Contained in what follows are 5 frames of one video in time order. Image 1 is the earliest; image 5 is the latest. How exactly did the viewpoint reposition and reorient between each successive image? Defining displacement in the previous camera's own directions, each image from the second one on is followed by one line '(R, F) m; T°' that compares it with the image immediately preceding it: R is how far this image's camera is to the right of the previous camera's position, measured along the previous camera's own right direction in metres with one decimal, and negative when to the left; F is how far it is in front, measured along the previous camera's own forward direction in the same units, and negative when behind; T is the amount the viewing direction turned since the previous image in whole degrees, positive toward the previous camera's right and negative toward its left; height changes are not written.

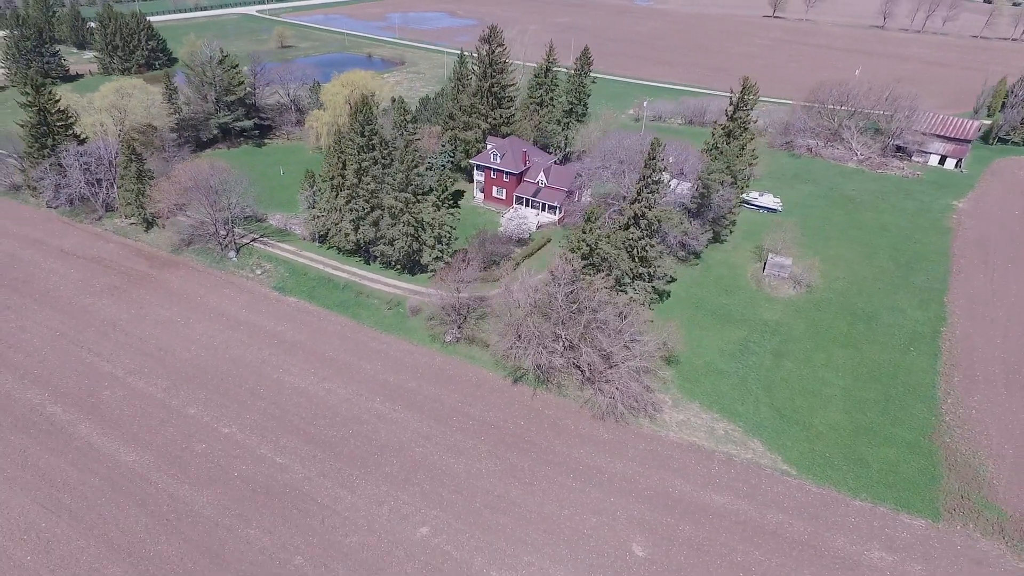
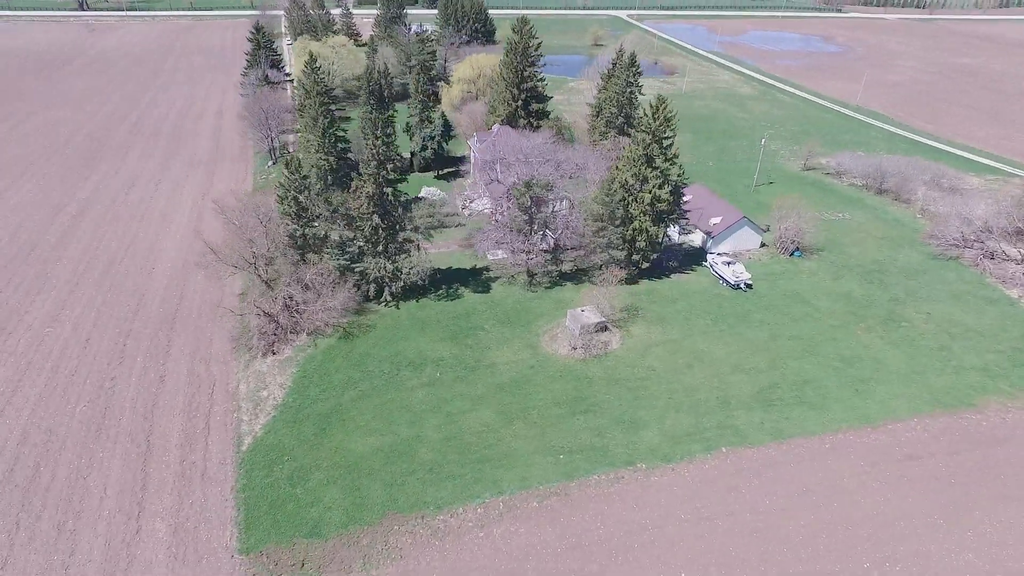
(+33.9, +11.4) m; -36°
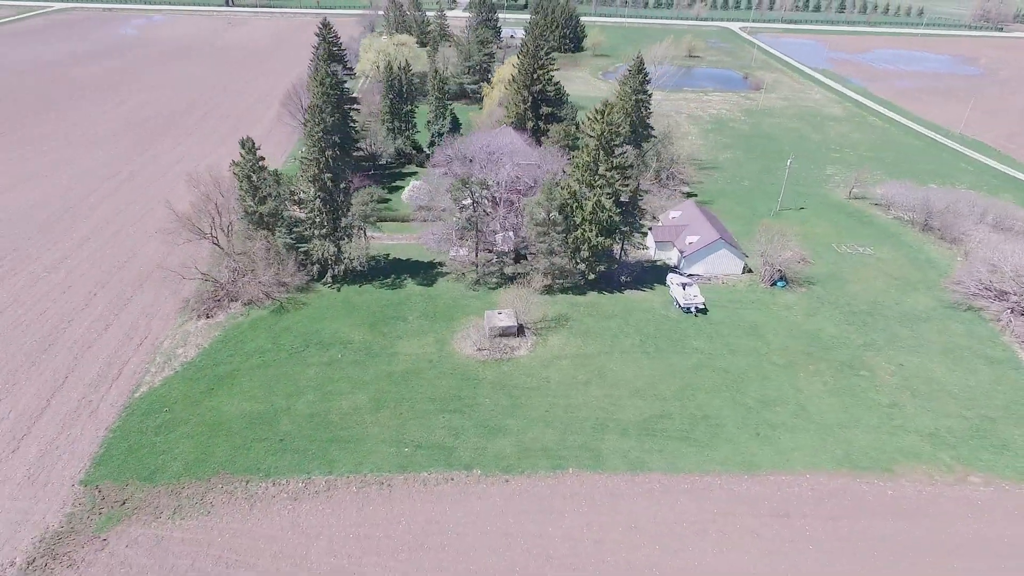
(+10.6, +1.1) m; -11°
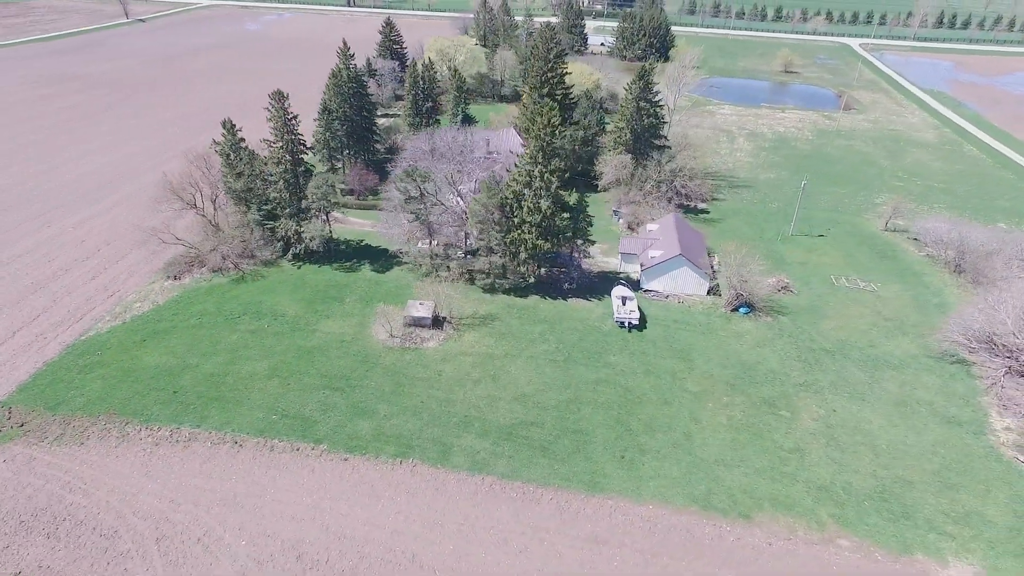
(+10.3, +0.8) m; -10°
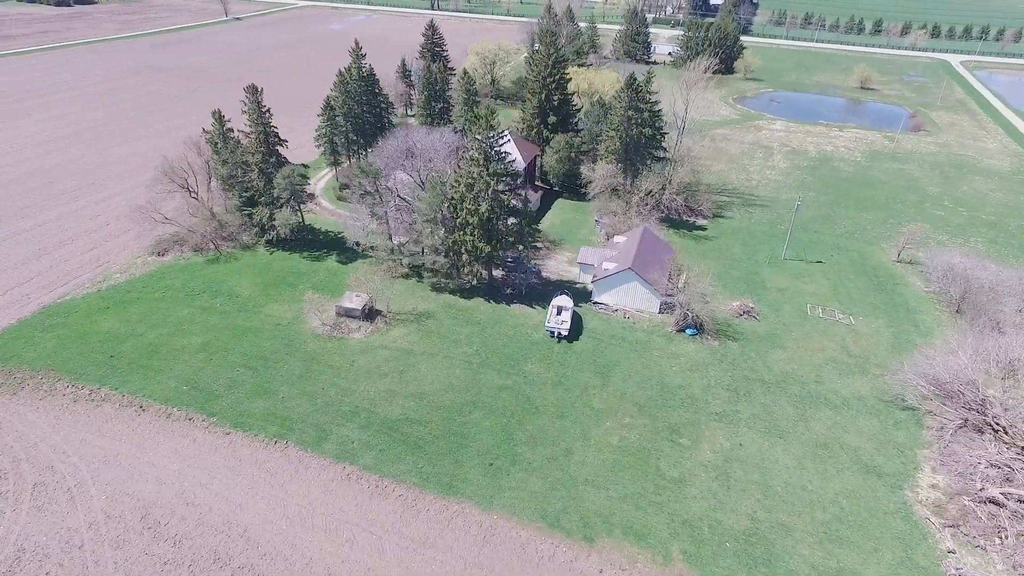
(+8.4, +0.5) m; -8°
